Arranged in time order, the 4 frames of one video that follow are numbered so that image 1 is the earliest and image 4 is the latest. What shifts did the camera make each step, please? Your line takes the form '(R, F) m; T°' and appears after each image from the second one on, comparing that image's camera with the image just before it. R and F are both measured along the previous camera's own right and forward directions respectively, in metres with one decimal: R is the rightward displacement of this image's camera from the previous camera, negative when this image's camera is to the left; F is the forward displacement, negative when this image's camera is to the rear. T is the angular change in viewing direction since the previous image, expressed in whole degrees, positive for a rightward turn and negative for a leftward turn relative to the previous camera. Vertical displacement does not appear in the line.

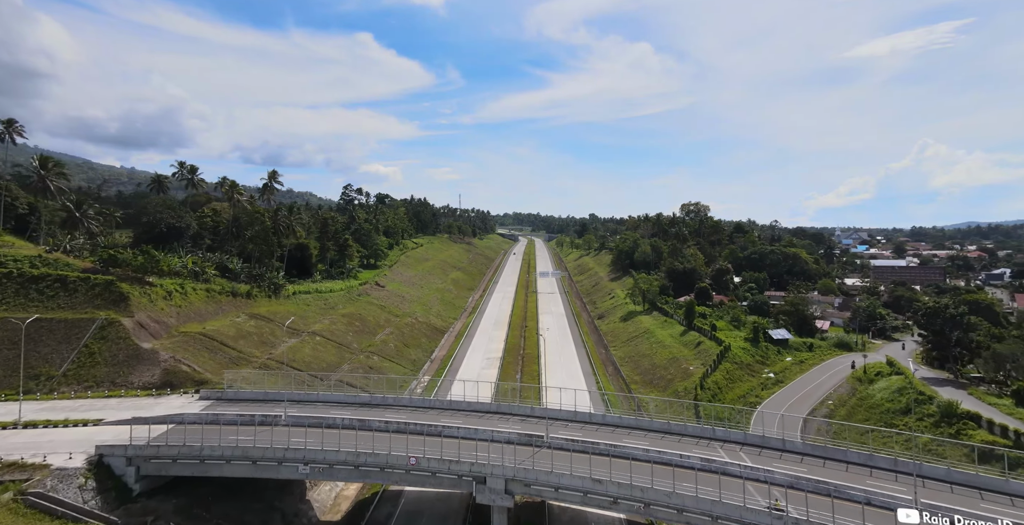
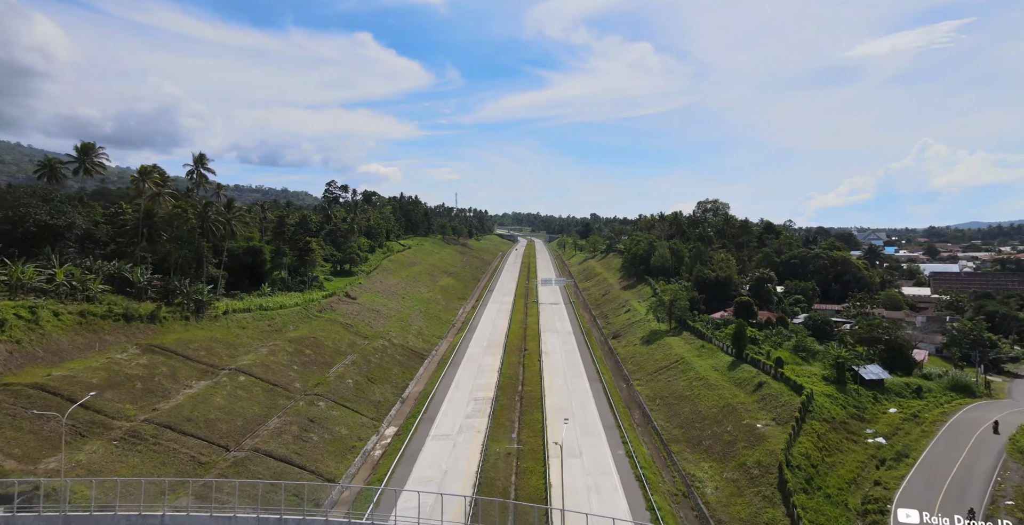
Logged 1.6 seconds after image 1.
(+0.4, +14.8) m; 0°
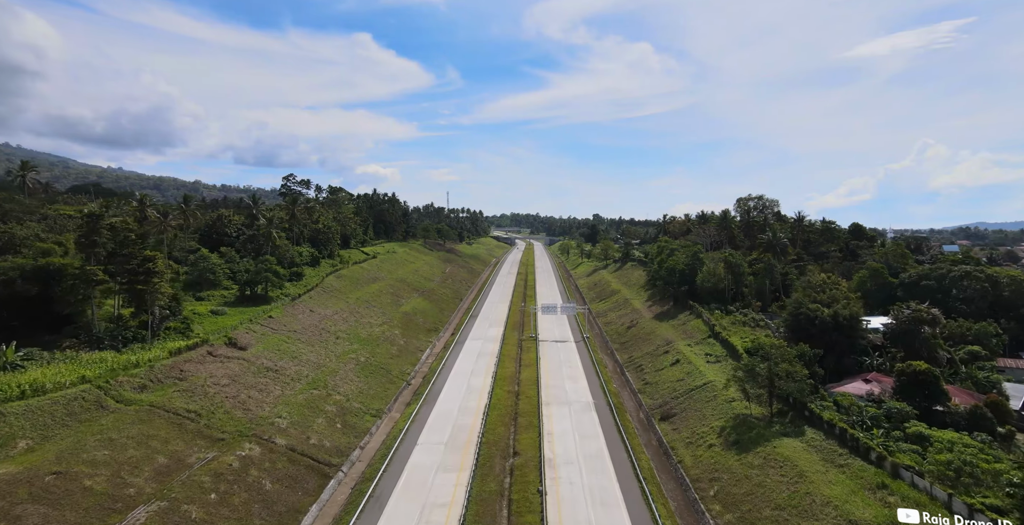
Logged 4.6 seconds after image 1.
(+1.3, +29.2) m; 0°
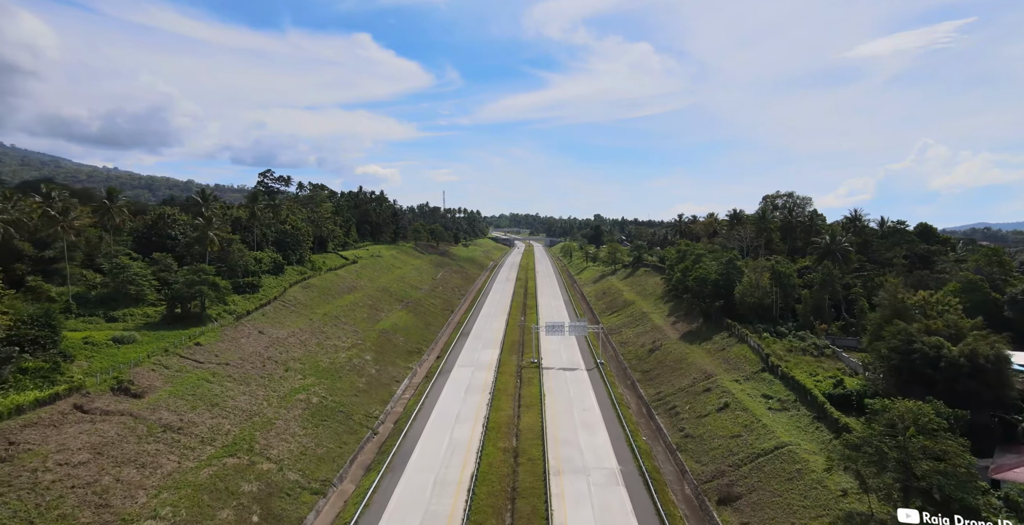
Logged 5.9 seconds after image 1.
(+0.2, +13.2) m; 0°
